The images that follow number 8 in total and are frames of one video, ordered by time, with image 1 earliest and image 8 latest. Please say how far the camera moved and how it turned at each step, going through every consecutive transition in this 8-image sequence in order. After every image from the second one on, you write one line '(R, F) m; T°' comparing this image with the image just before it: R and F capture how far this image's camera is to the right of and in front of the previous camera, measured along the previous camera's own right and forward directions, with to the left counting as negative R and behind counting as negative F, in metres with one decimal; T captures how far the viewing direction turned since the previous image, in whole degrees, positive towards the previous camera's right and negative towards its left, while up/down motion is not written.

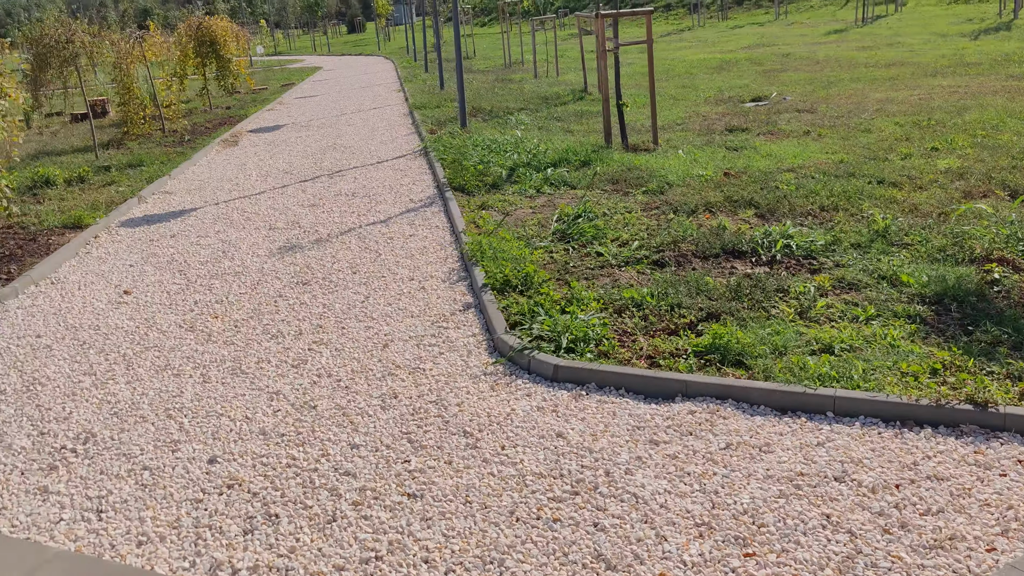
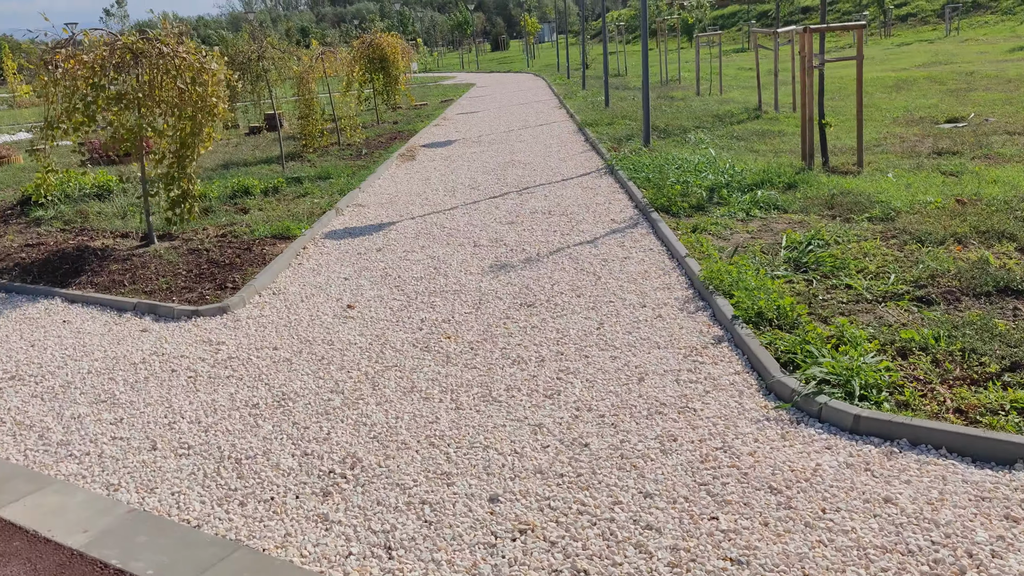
(-0.6, +0.2) m; -8°
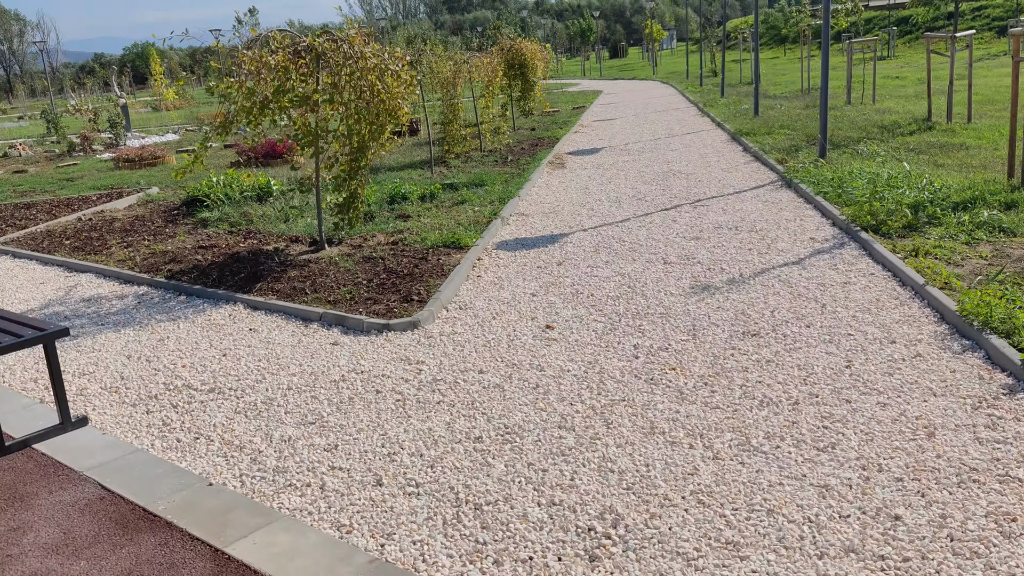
(-0.6, +0.4) m; -7°
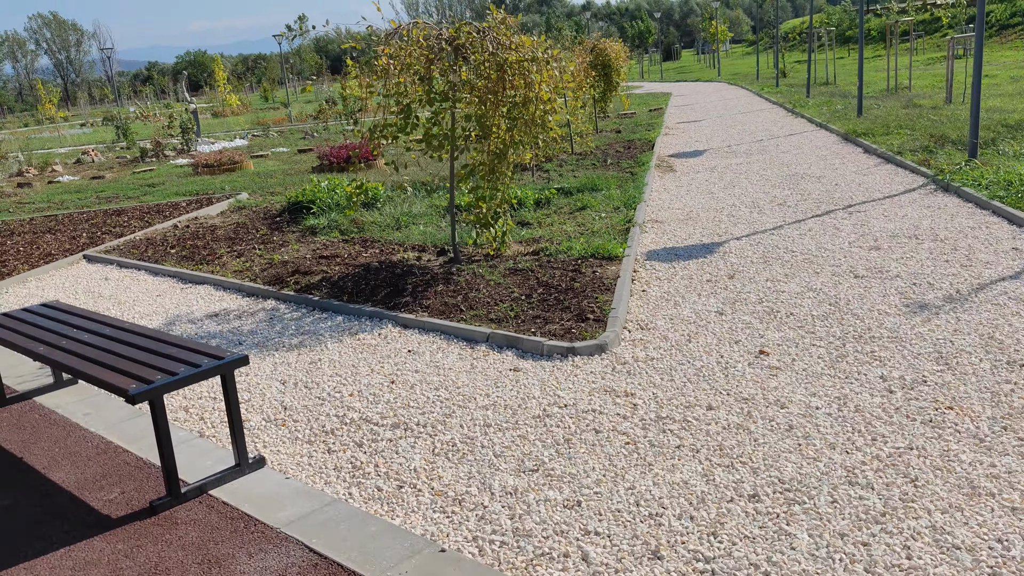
(-0.8, +0.6) m; -3°
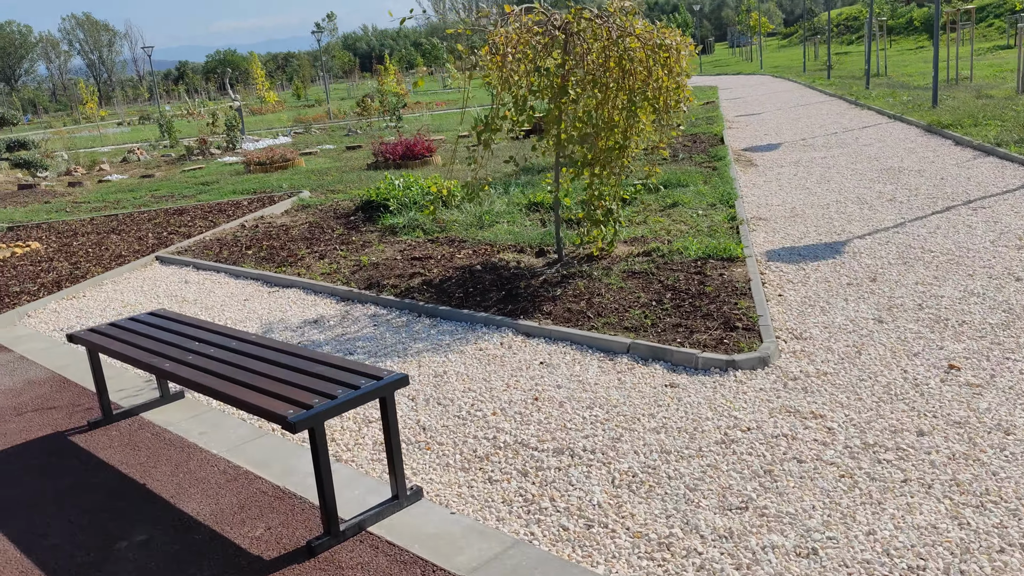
(-0.6, +0.4) m; -2°
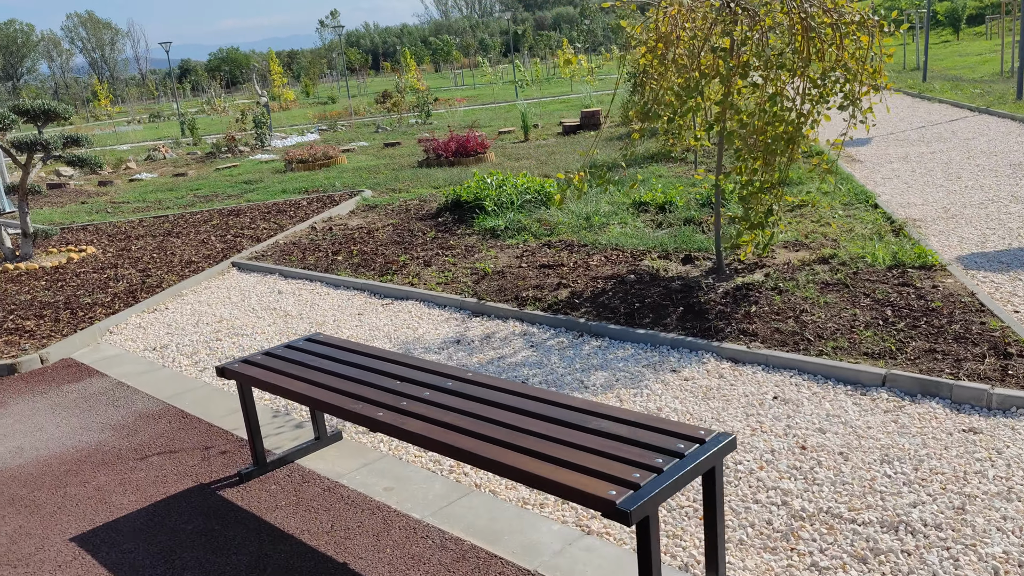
(-0.9, +0.7) m; 0°
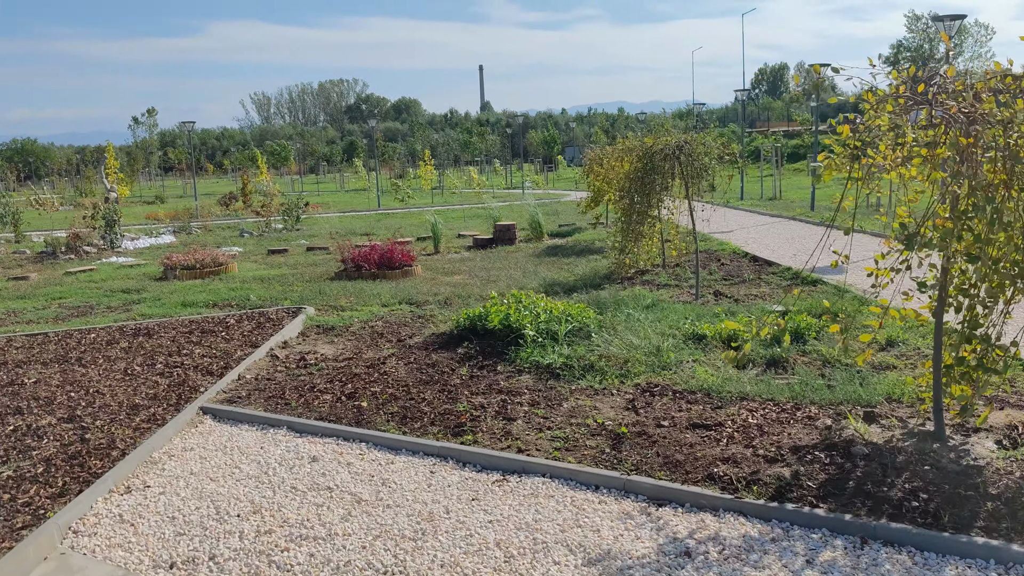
(-1.6, +1.6) m; +12°
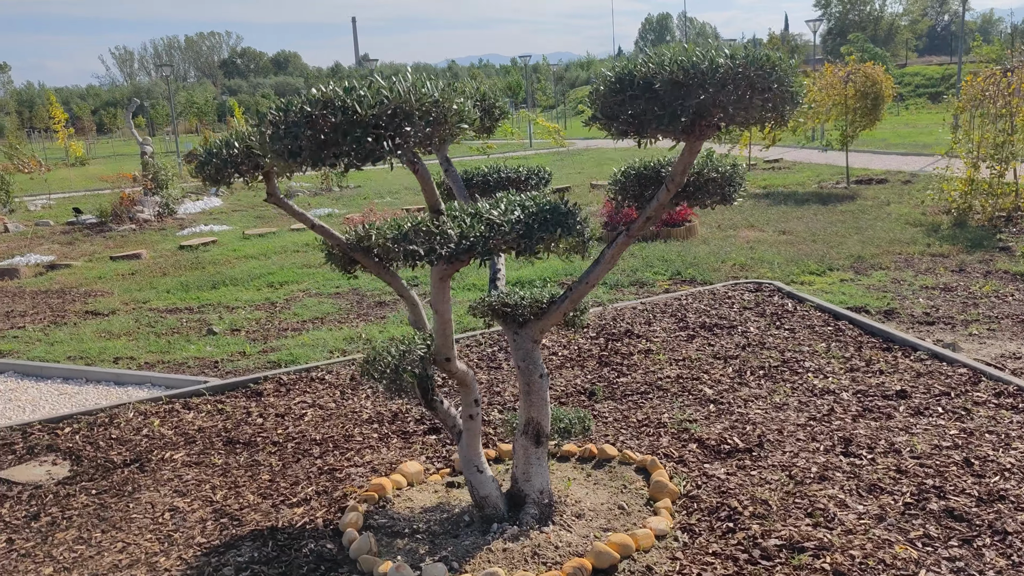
(-4.0, -0.5) m; +8°
